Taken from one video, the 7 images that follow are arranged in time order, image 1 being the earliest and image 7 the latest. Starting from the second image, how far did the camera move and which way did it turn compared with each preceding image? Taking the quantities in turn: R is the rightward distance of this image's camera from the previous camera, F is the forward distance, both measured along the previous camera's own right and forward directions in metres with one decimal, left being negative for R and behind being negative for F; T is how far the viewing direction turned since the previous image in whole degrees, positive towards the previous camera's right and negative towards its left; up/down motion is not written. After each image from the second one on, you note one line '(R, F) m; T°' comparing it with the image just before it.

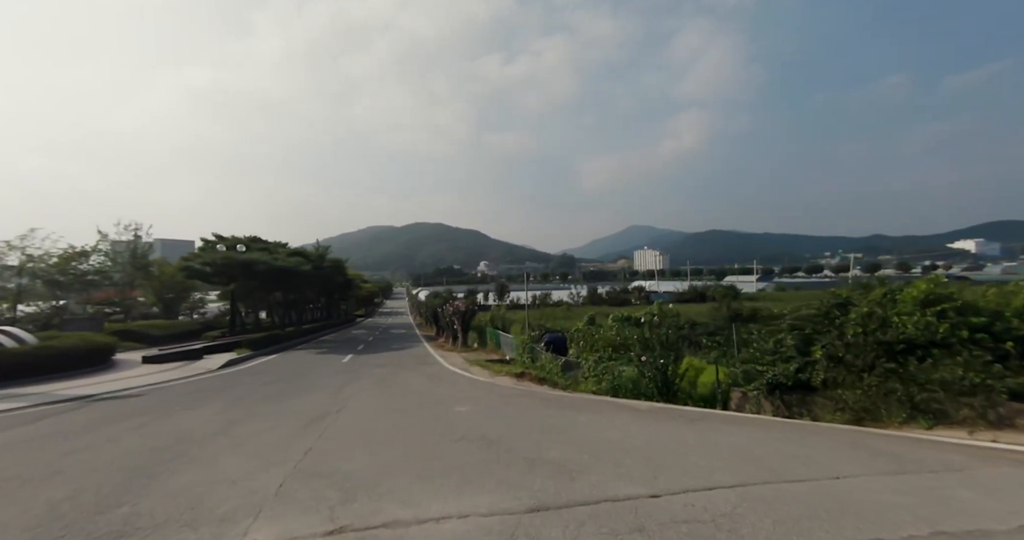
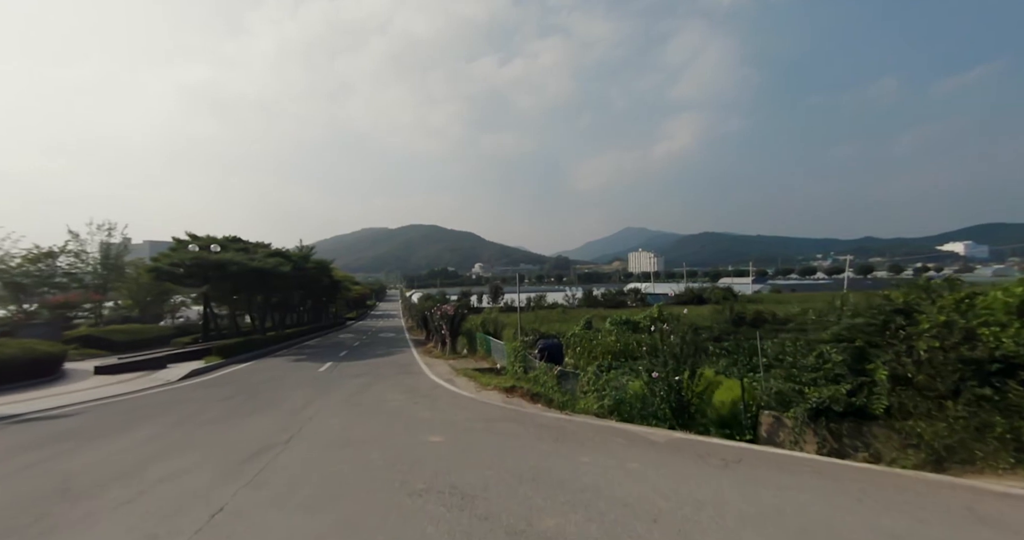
(+0.1, +1.0) m; +1°
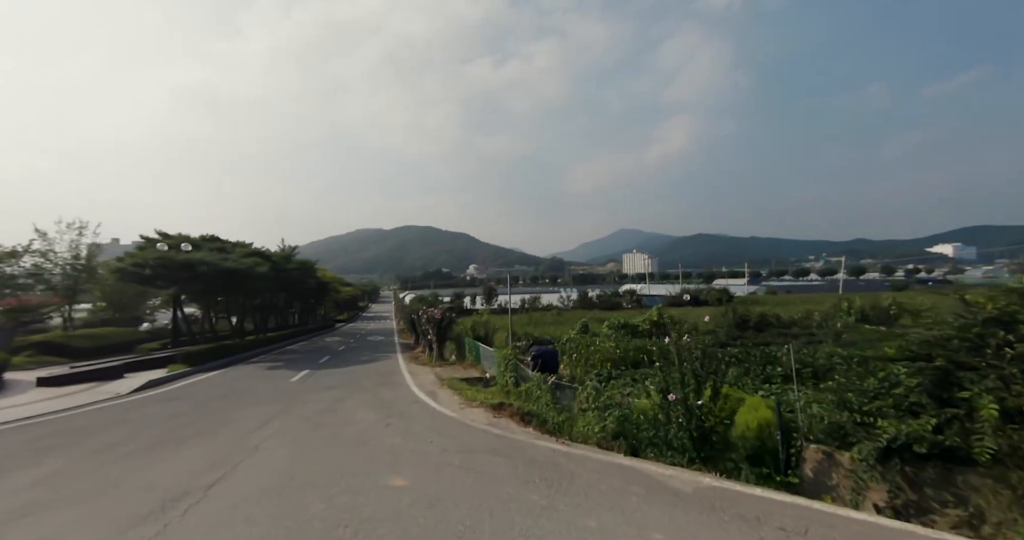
(+0.1, +1.0) m; +1°
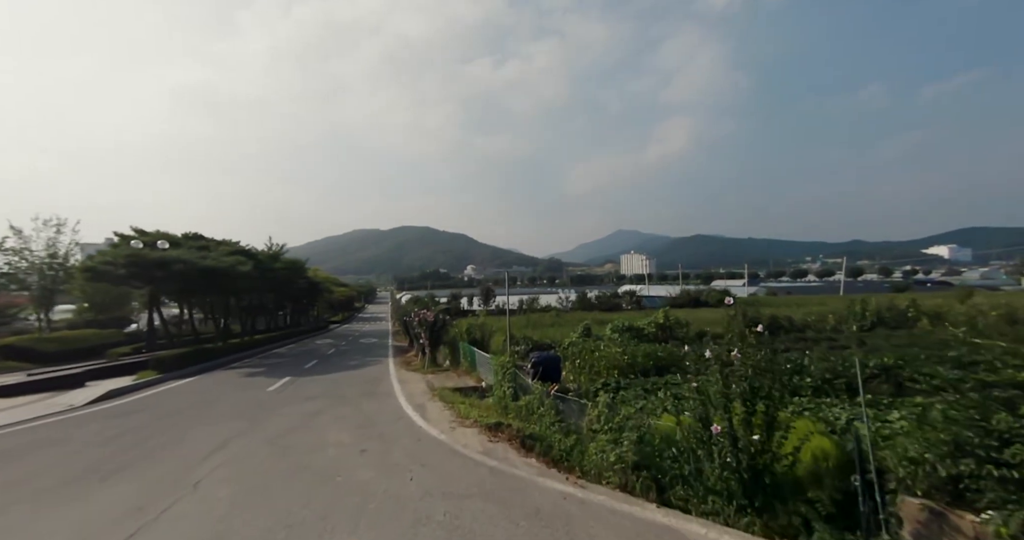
(0.0, +1.0) m; 0°
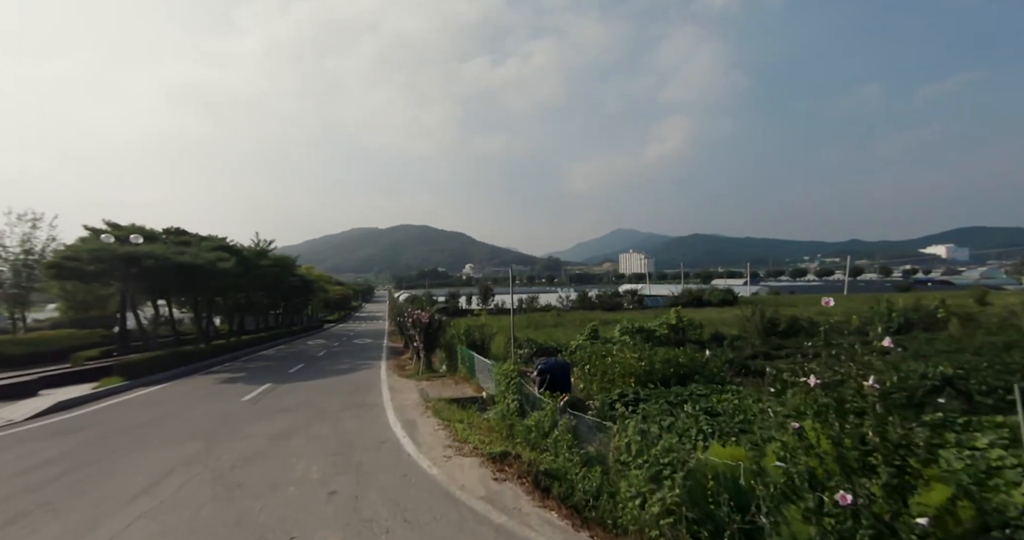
(-0.1, +1.1) m; 0°
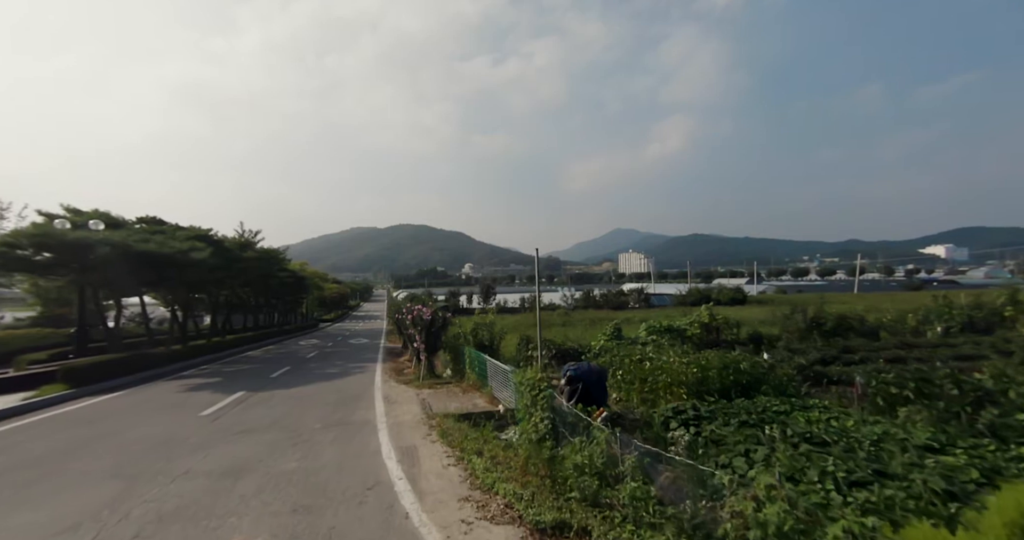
(-0.4, +1.8) m; 0°
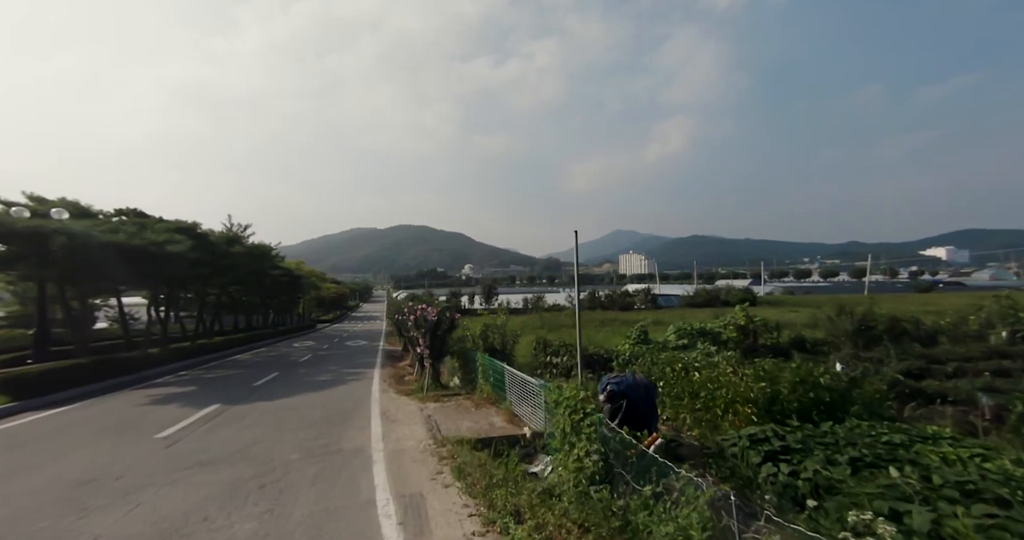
(-0.4, +1.5) m; 0°
